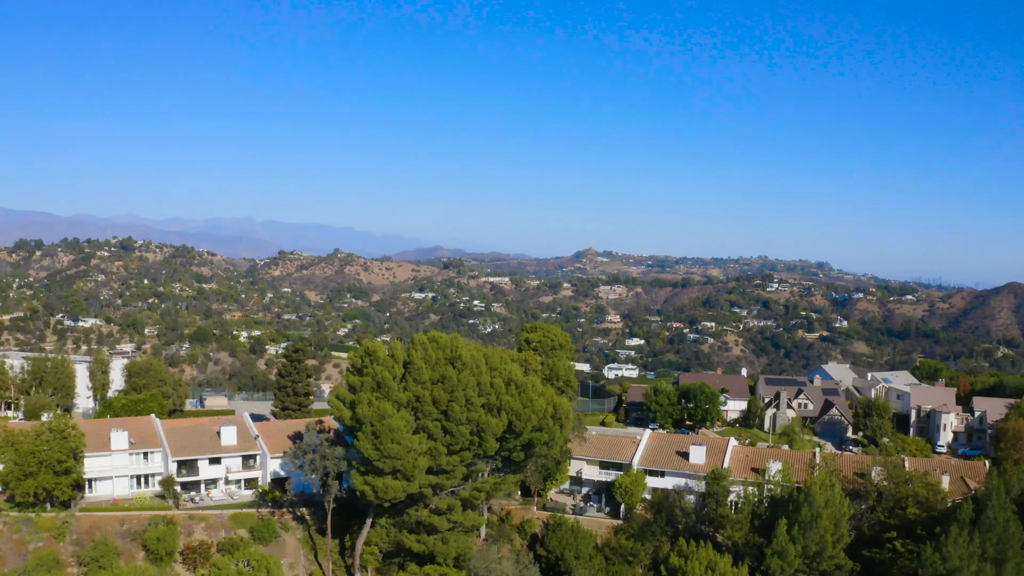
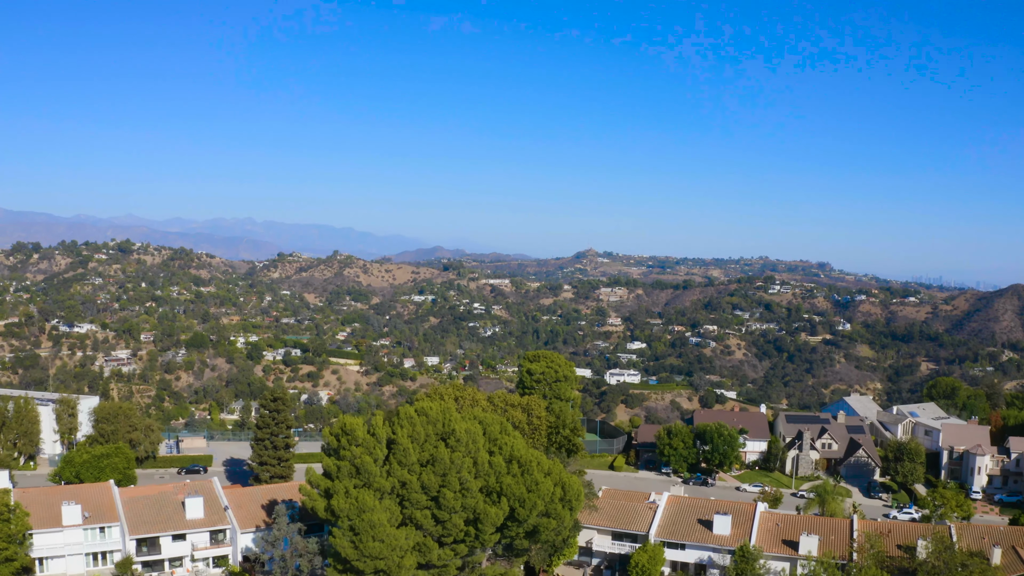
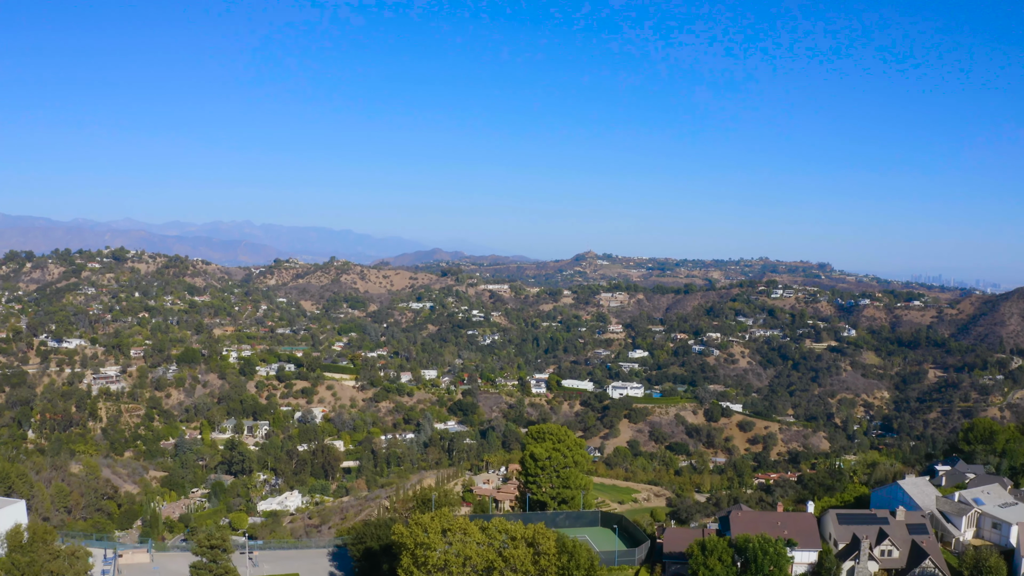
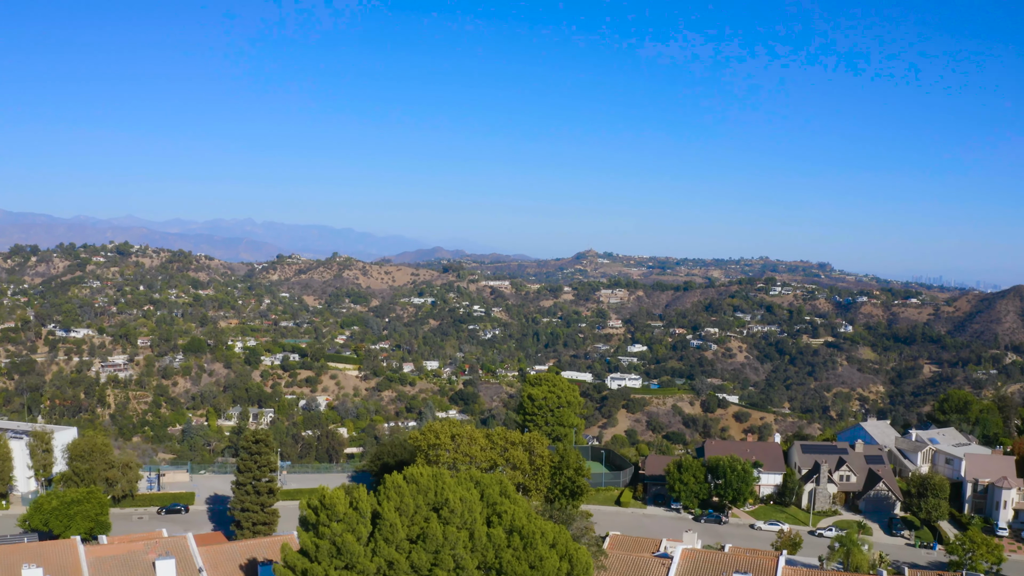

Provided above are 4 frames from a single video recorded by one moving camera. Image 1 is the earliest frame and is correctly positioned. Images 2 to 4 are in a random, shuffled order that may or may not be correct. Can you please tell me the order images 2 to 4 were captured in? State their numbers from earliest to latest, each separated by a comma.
2, 4, 3
